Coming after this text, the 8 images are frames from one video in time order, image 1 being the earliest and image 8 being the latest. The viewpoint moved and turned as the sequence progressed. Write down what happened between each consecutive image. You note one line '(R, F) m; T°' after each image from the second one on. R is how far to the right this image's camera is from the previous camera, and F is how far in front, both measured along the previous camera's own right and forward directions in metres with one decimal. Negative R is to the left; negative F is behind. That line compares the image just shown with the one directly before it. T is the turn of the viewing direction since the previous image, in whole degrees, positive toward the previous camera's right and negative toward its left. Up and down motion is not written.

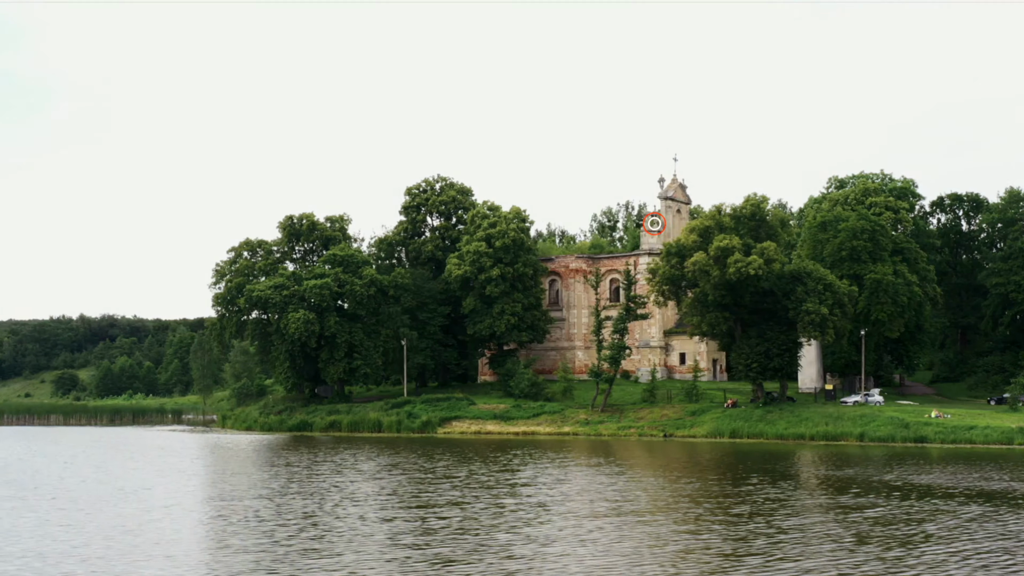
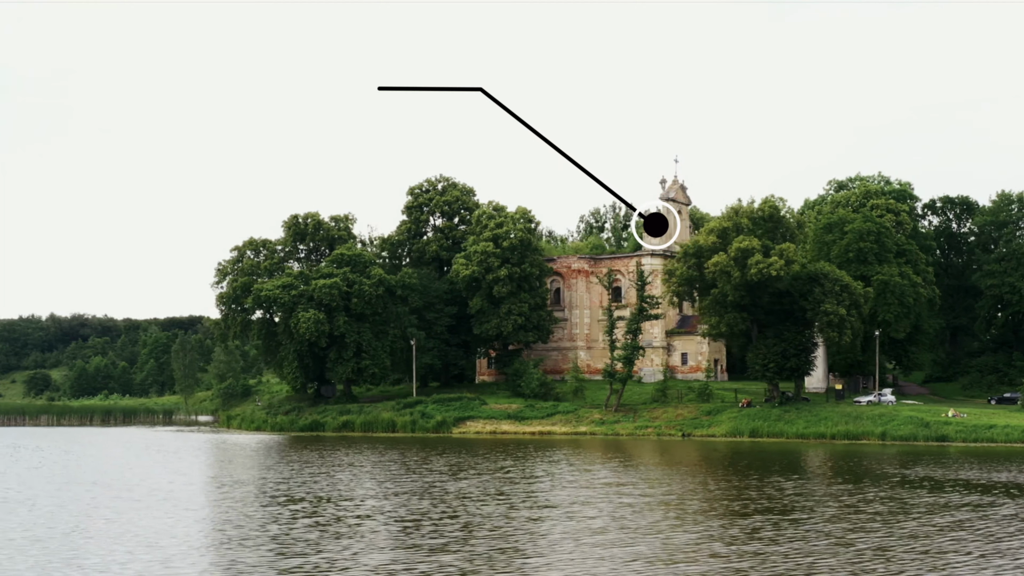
(-3.4, -0.1) m; +2°
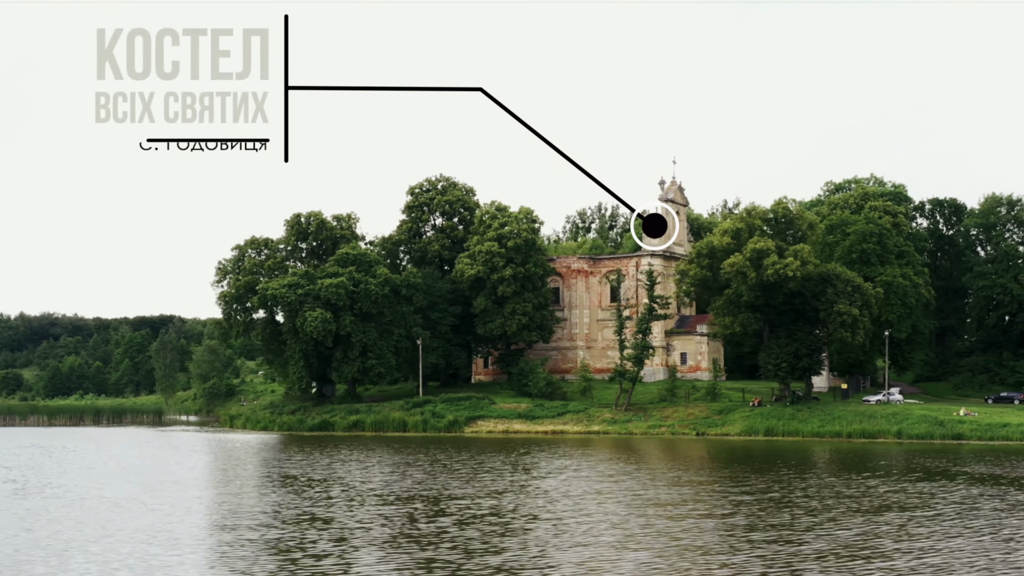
(-3.2, -0.1) m; +2°
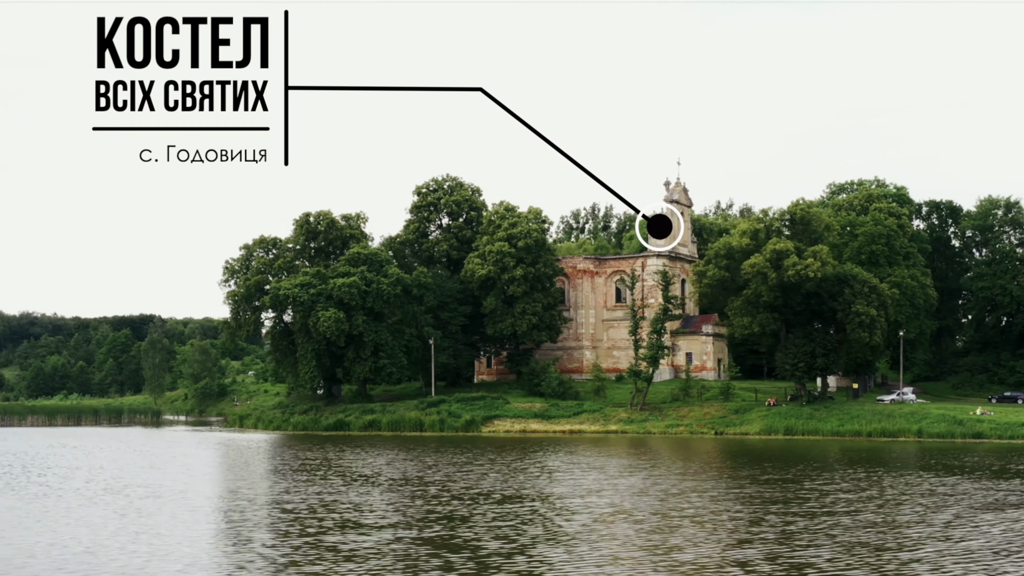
(-2.9, -0.2) m; +1°
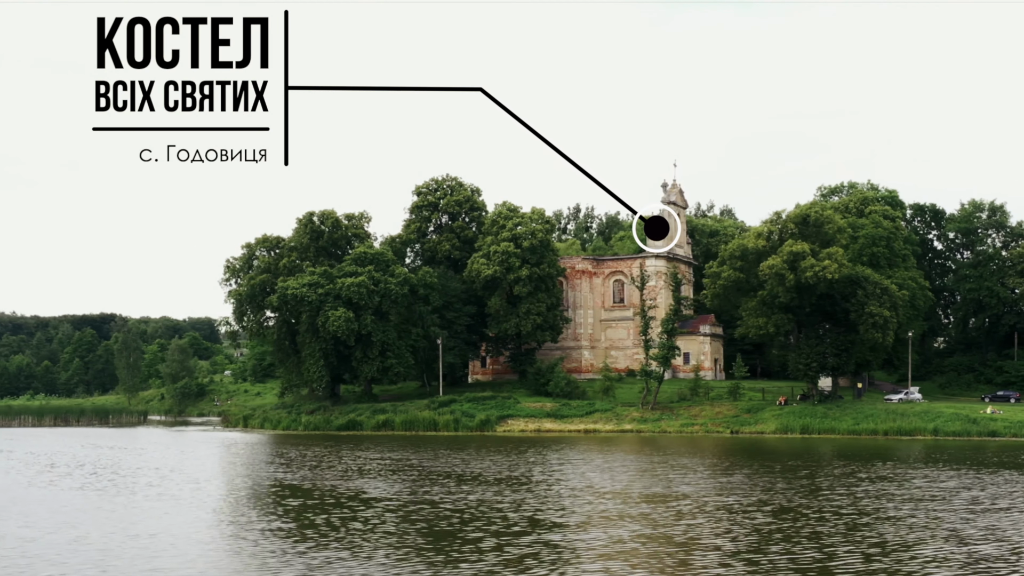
(-4.1, -0.2) m; +3°
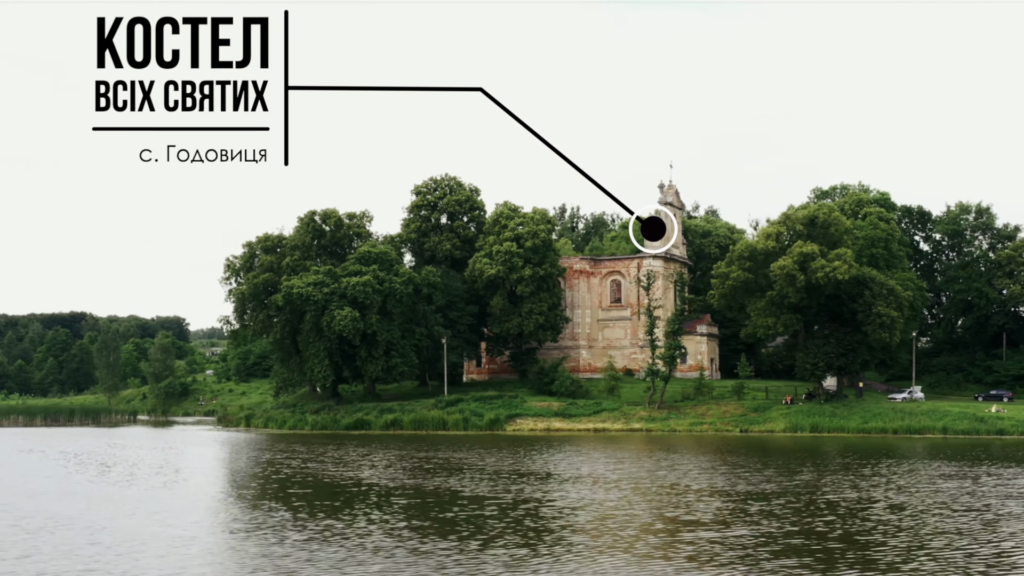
(-3.0, -0.2) m; +2°
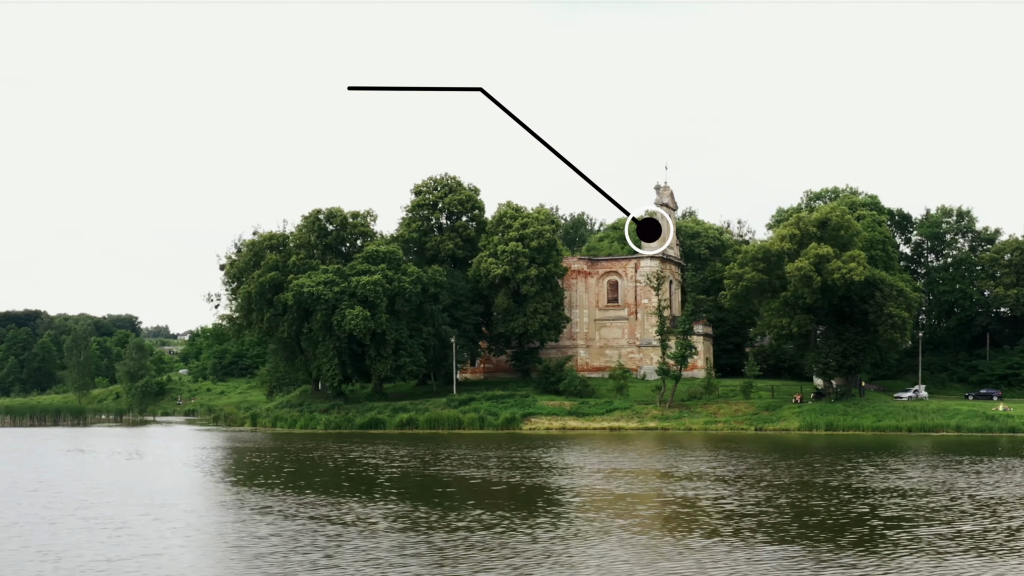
(-4.6, -0.3) m; +3°
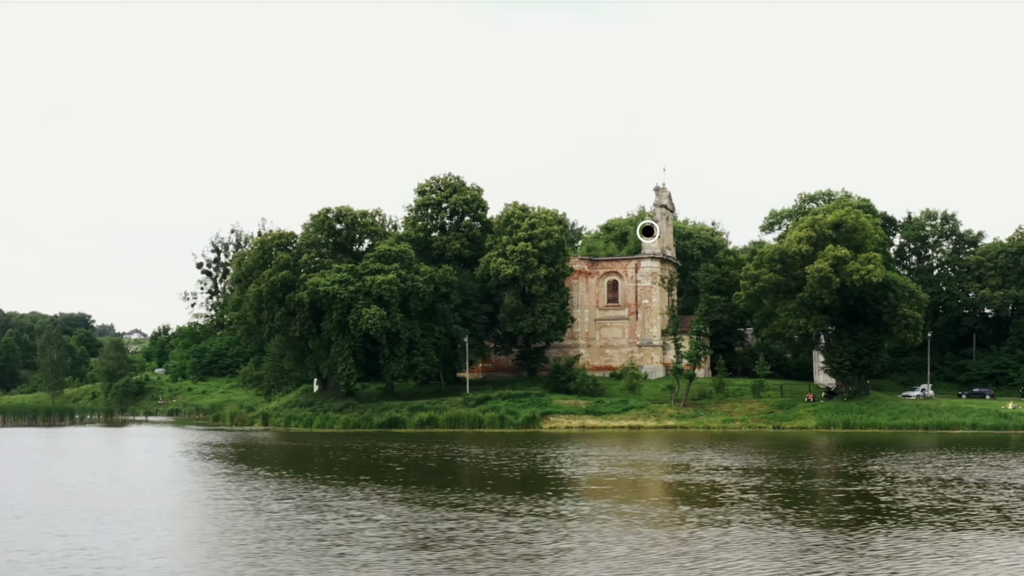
(-5.0, -0.4) m; +3°
